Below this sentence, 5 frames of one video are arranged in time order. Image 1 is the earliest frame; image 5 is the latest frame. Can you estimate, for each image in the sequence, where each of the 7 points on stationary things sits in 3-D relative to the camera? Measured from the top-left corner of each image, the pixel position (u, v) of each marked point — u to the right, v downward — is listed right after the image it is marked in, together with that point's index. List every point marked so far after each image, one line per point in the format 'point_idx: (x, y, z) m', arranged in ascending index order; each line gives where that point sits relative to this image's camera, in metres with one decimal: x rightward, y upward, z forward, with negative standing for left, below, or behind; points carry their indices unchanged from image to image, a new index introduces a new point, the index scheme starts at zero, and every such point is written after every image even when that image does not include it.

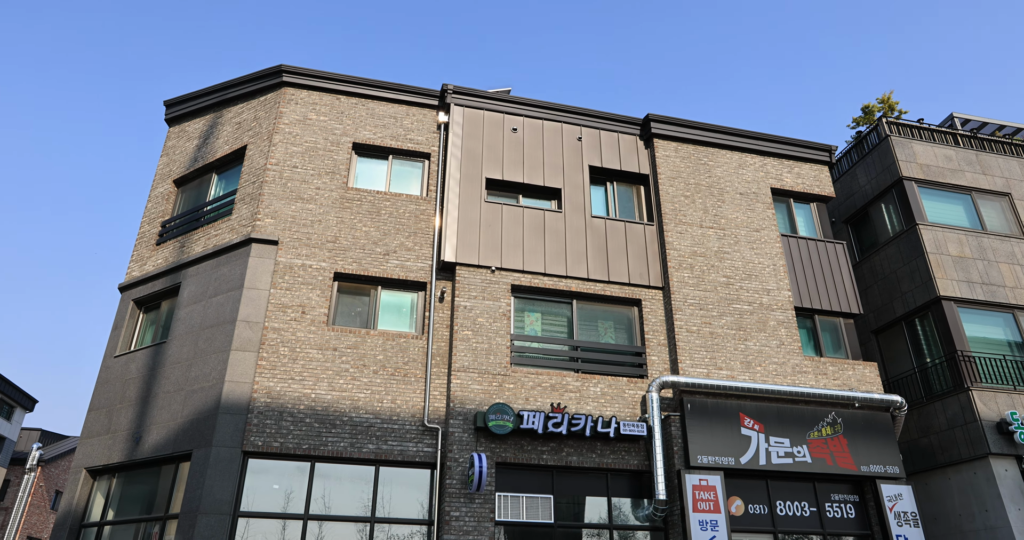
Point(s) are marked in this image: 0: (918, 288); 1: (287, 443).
0: (+10.0, -0.4, +16.5) m
1: (-4.1, -3.2, +12.3) m
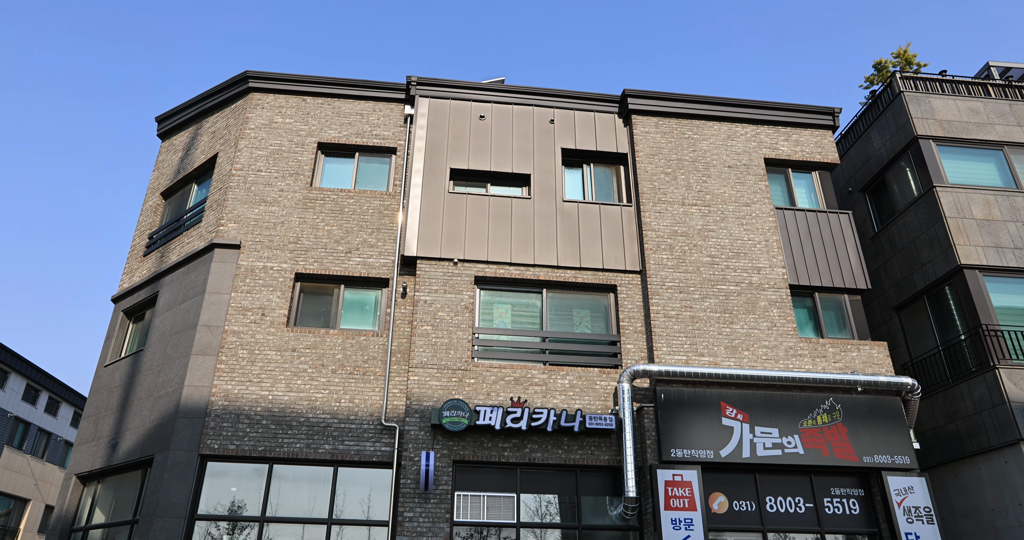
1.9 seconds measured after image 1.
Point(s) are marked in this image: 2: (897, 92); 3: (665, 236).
0: (+9.5, +0.3, +14.8) m
1: (-4.9, -3.2, +12.2) m
2: (+9.6, +4.4, +16.6) m
3: (+3.3, +0.7, +14.5) m
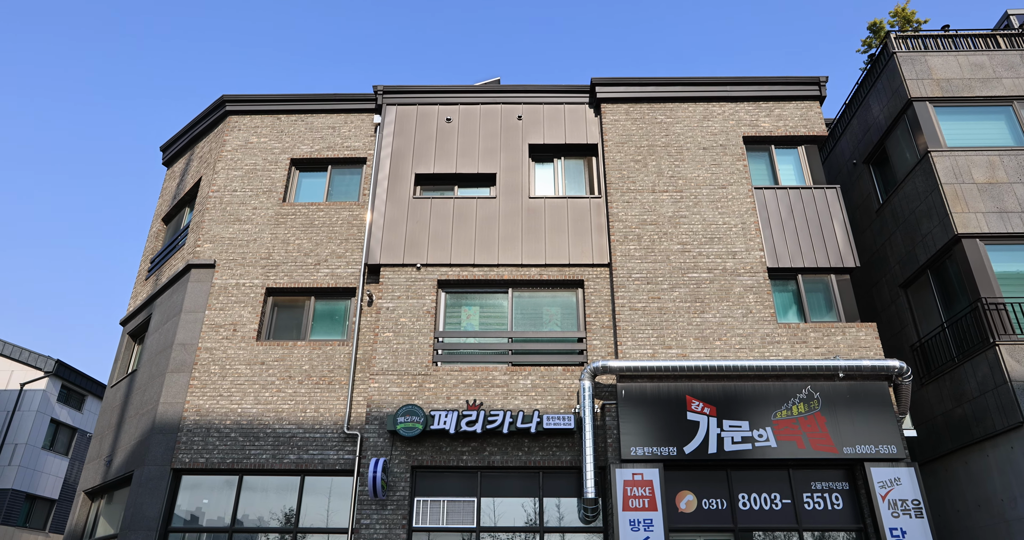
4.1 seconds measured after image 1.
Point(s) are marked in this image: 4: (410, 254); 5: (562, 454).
0: (+8.7, +0.9, +13.7) m
1: (-5.7, -3.5, +12.6) m
2: (+8.8, +5.0, +15.5) m
3: (+2.5, +0.9, +14.0) m
4: (-2.1, +0.3, +14.1) m
5: (+0.9, -3.3, +12.2) m
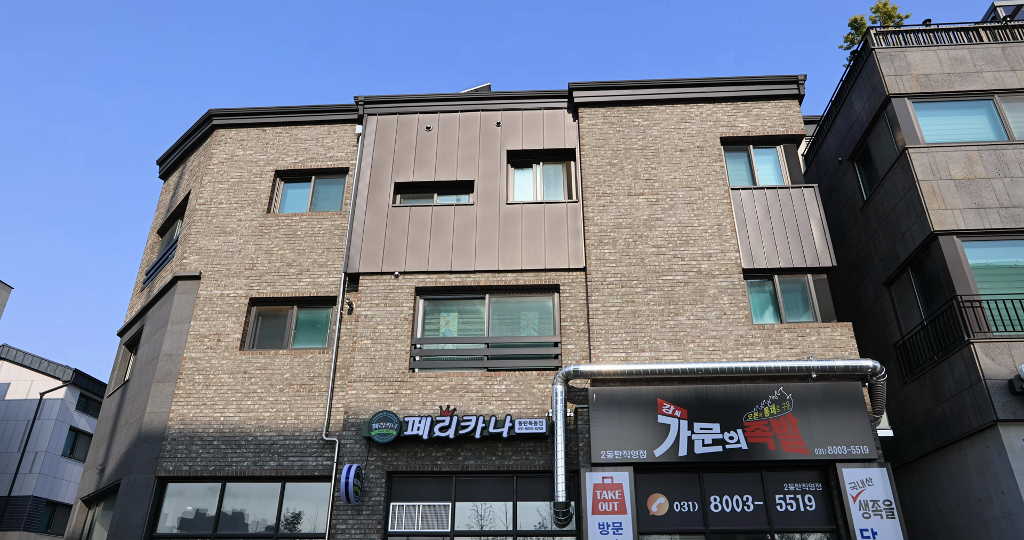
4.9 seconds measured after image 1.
0: (+8.2, +0.9, +13.5) m
1: (-6.1, -3.8, +12.9) m
2: (+8.2, +5.0, +15.3) m
3: (+2.0, +0.9, +14.1) m
4: (-2.6, +0.2, +14.3) m
5: (+0.4, -3.4, +12.3) m
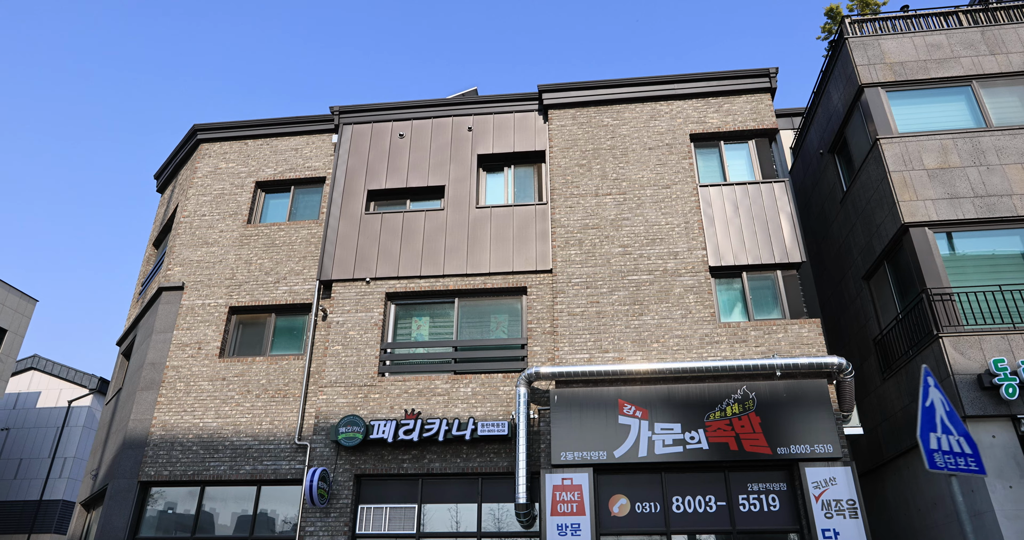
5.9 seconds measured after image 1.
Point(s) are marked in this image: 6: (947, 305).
0: (+7.4, +1.0, +13.2) m
1: (-6.7, -4.0, +13.3) m
2: (+7.5, +5.2, +15.0) m
3: (+1.4, +0.8, +14.1) m
4: (-3.3, 0.0, +14.5) m
5: (-0.2, -3.5, +12.4) m
6: (+7.7, -0.6, +11.8) m
